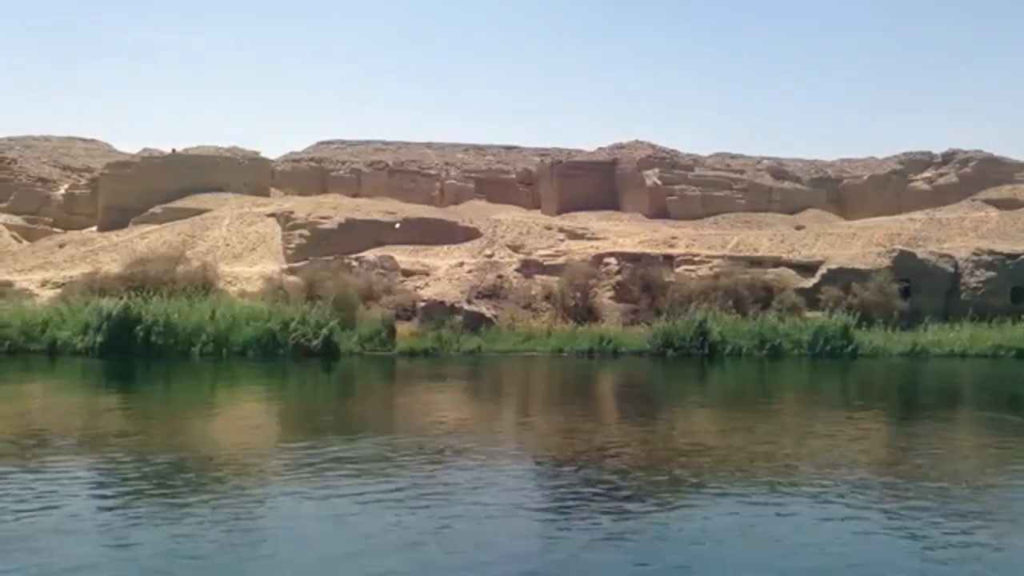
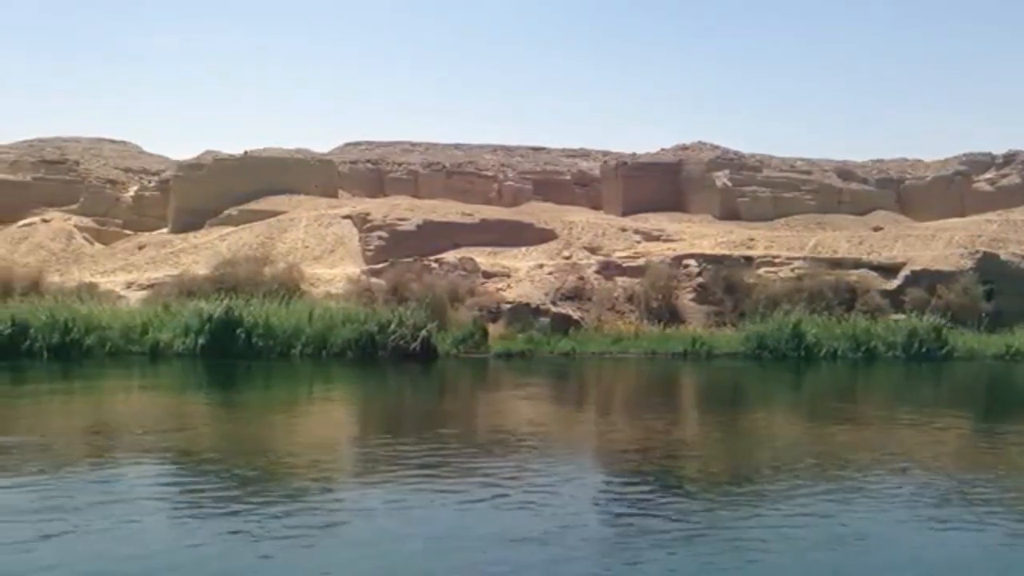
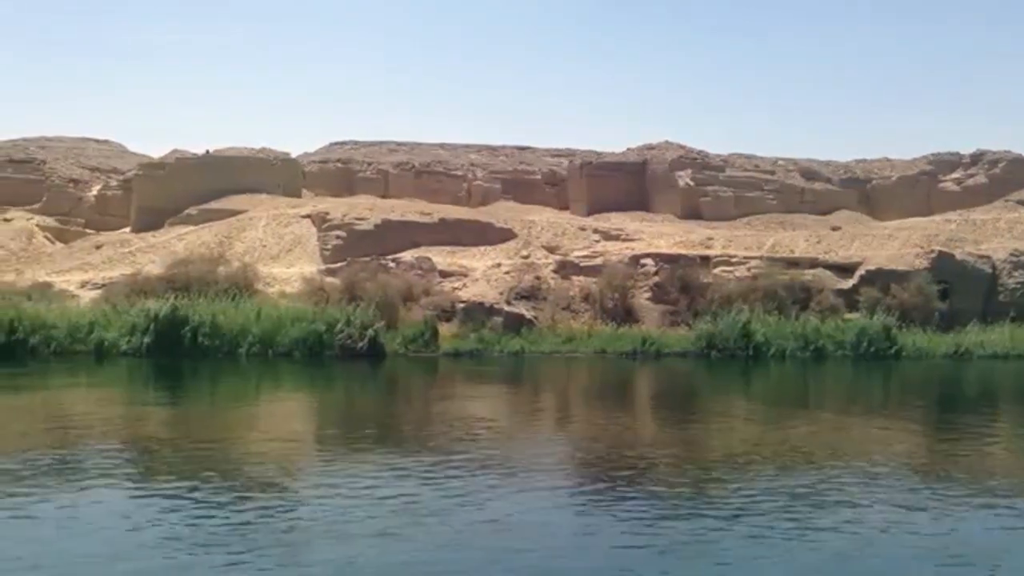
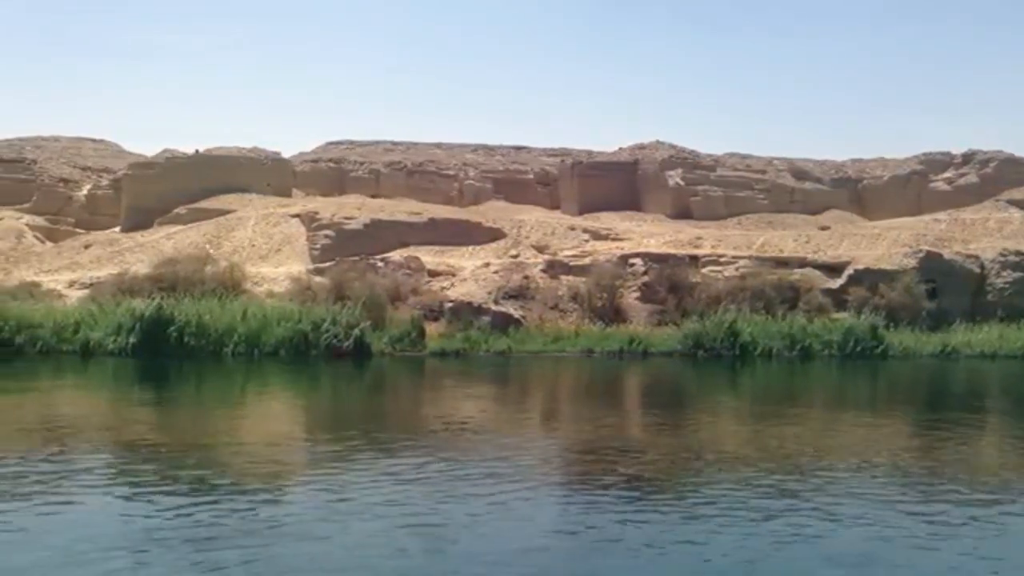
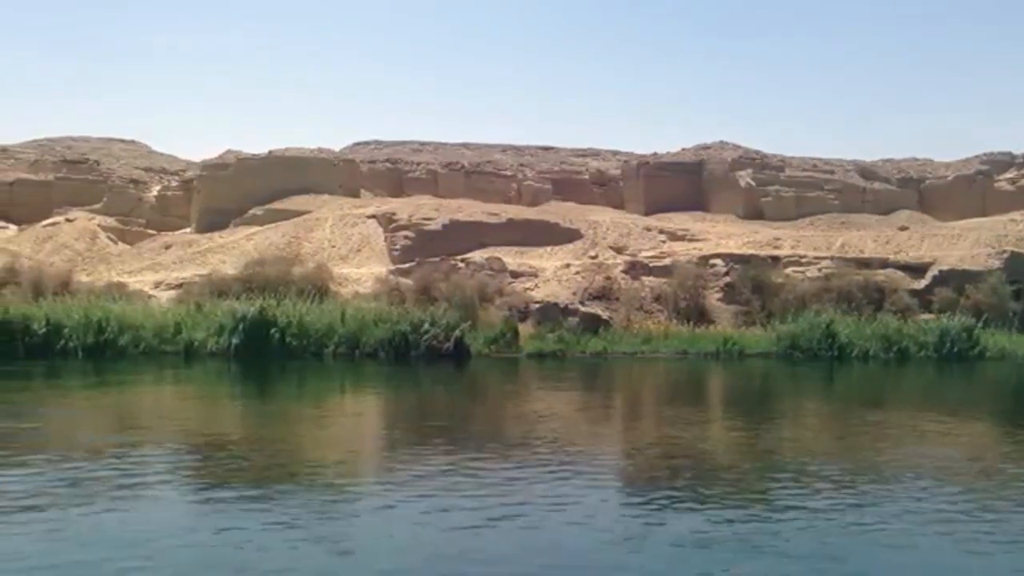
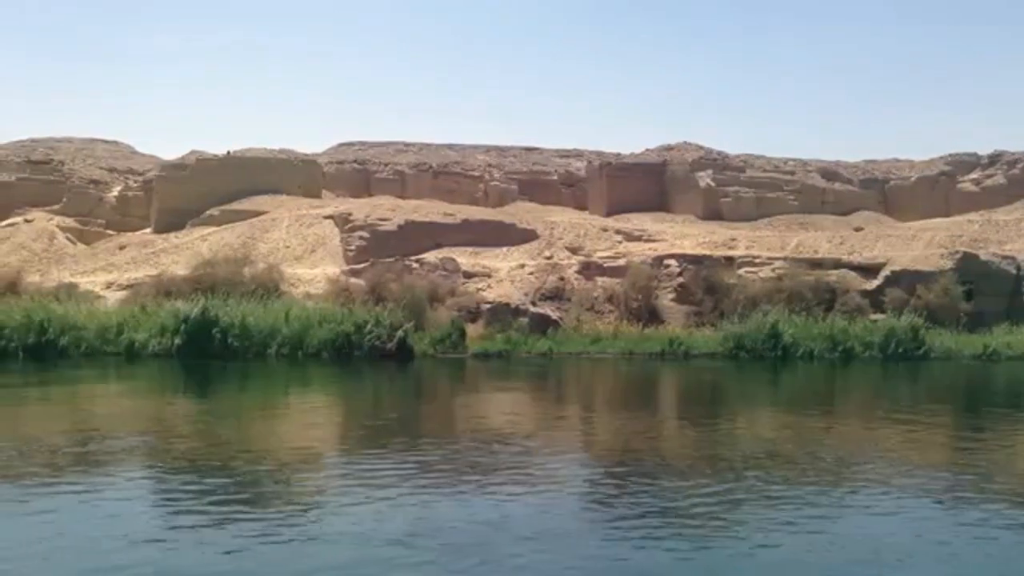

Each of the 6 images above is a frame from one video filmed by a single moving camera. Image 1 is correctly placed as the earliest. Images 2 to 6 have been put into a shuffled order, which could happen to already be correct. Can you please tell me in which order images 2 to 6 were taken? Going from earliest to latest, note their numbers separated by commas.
4, 3, 6, 2, 5
